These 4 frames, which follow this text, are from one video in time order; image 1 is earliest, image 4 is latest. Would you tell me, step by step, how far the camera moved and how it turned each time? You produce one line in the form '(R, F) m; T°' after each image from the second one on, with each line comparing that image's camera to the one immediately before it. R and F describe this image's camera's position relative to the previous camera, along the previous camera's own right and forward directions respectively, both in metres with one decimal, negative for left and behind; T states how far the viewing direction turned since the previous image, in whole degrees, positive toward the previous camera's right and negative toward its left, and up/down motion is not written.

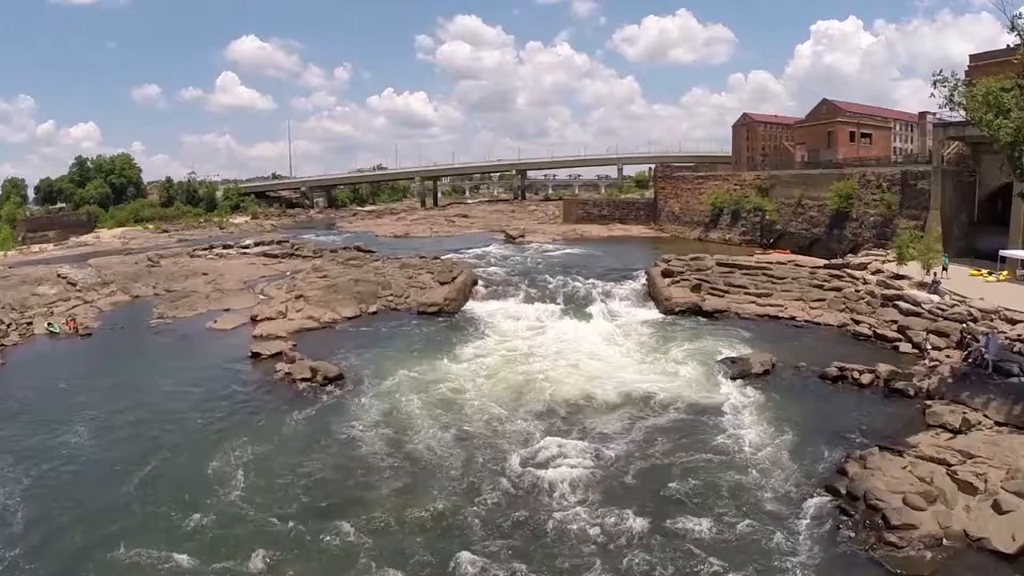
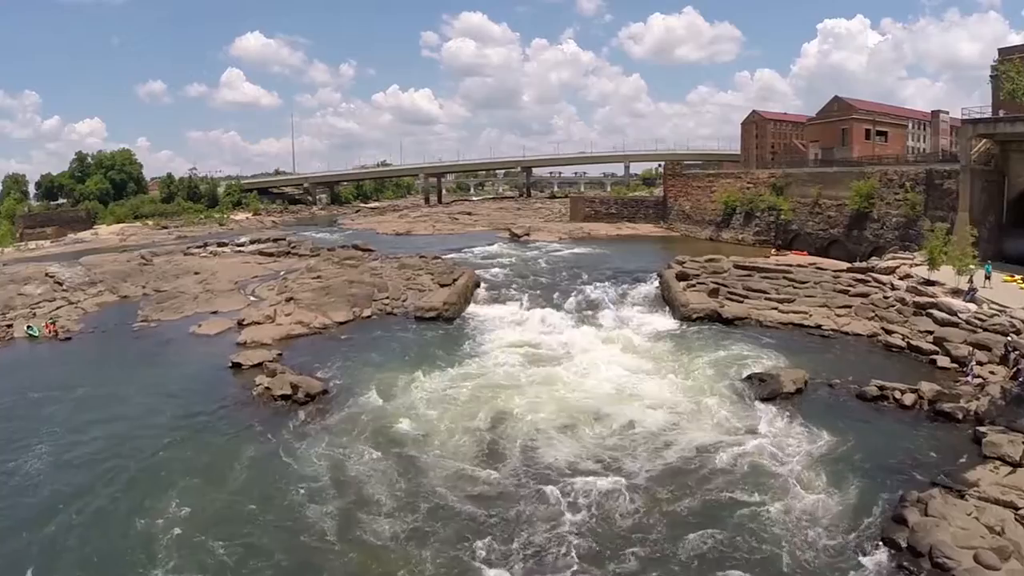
(0.0, +1.6) m; 0°
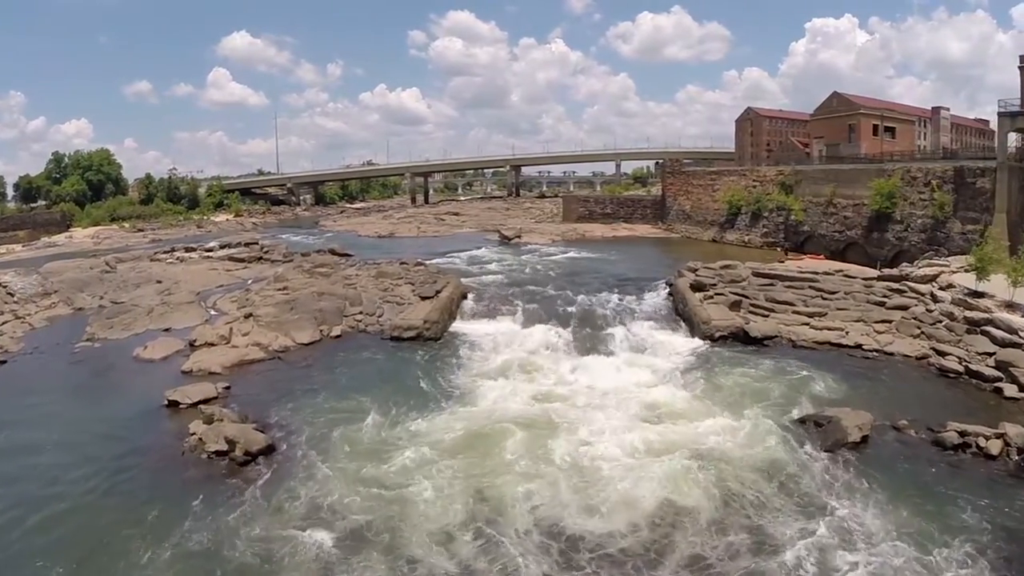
(-0.1, +3.0) m; +1°
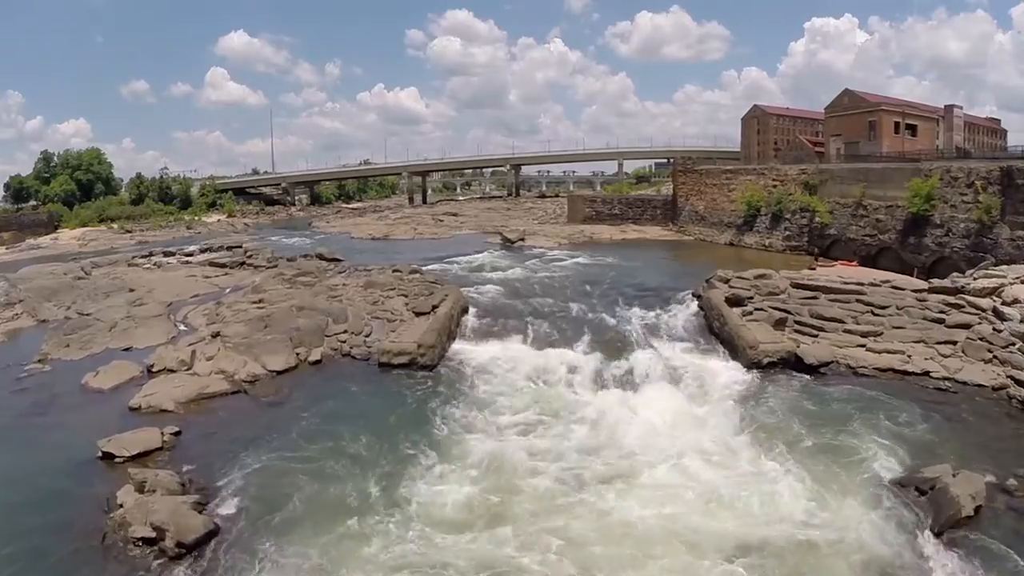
(-0.3, +2.8) m; 0°
